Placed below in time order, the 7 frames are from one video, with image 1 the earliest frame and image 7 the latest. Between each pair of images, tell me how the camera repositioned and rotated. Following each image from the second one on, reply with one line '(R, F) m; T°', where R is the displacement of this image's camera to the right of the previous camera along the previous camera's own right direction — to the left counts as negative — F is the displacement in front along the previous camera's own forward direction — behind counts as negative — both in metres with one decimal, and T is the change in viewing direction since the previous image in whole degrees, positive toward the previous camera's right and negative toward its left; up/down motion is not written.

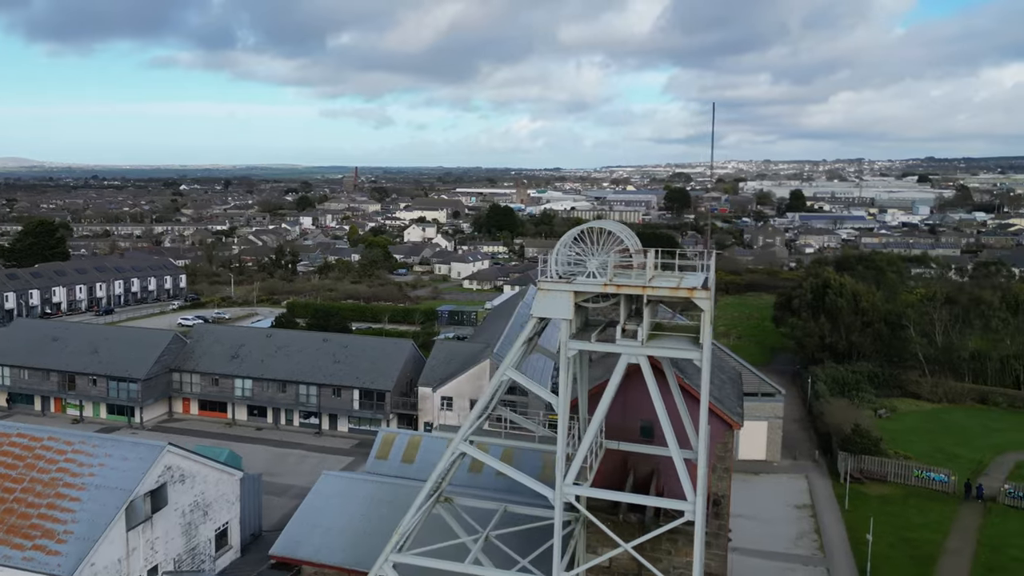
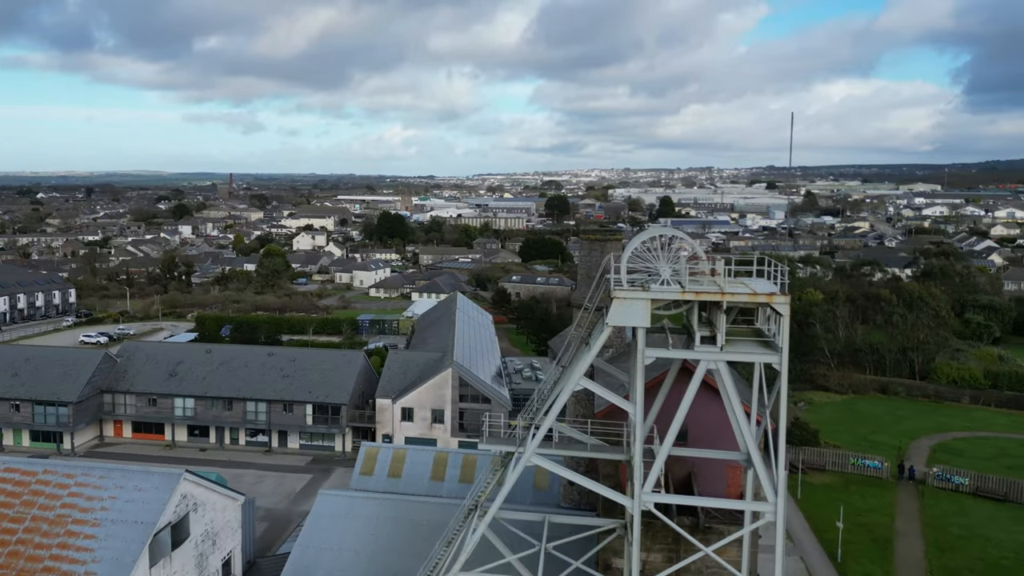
(-2.3, +0.3) m; +8°
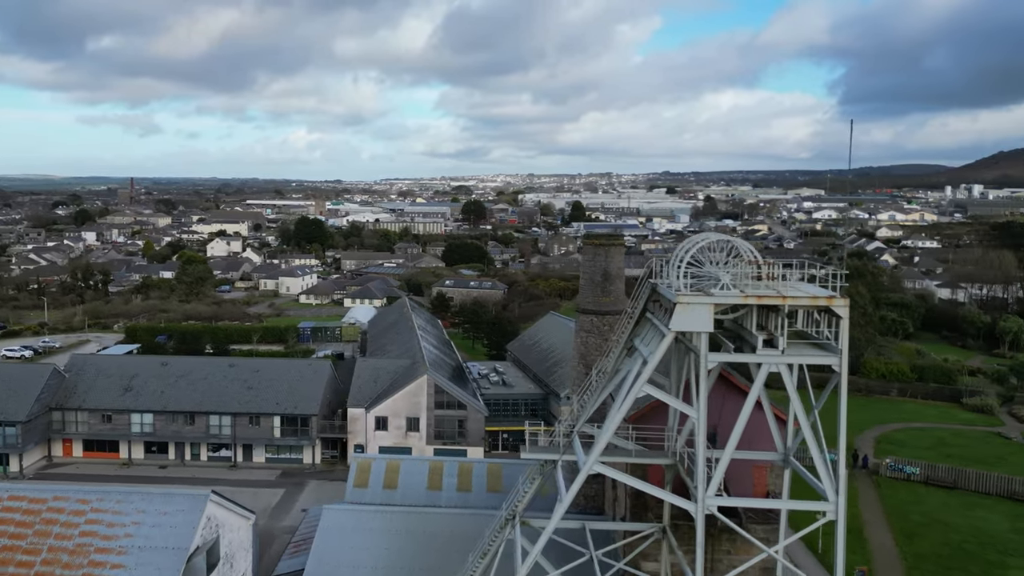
(-1.8, +0.3) m; +6°
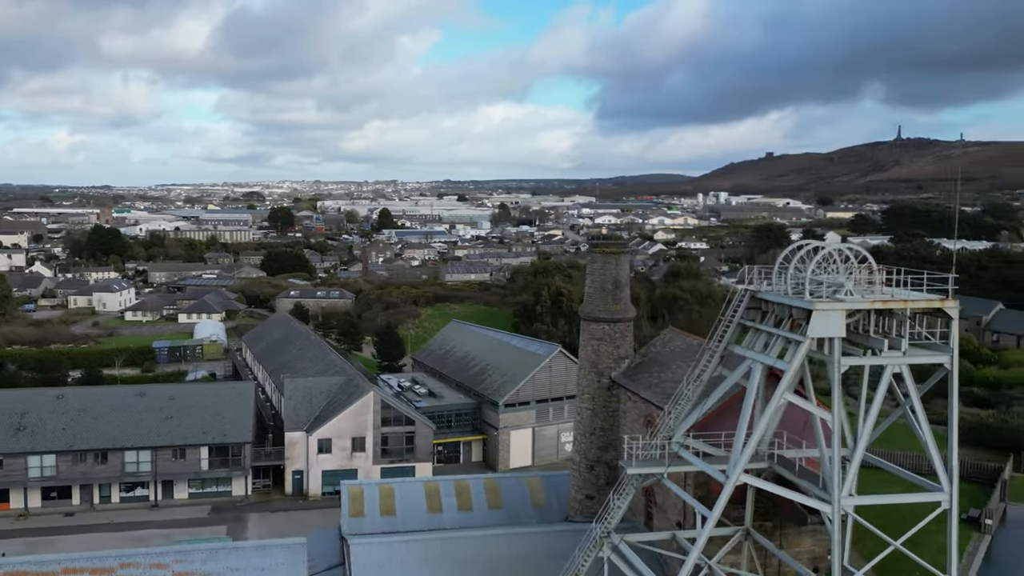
(-4.1, +0.9) m; +13°
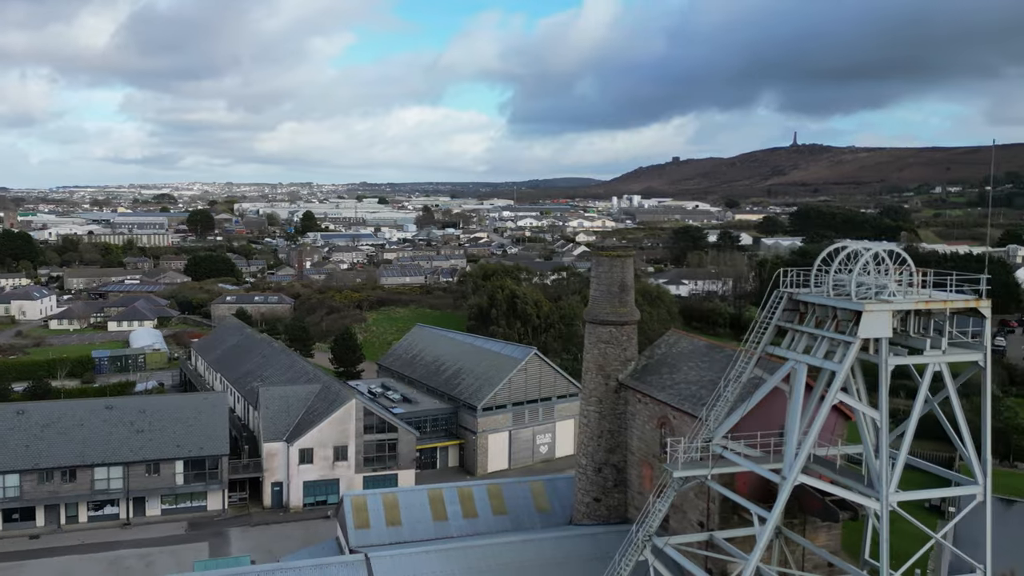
(-1.7, +0.2) m; +5°
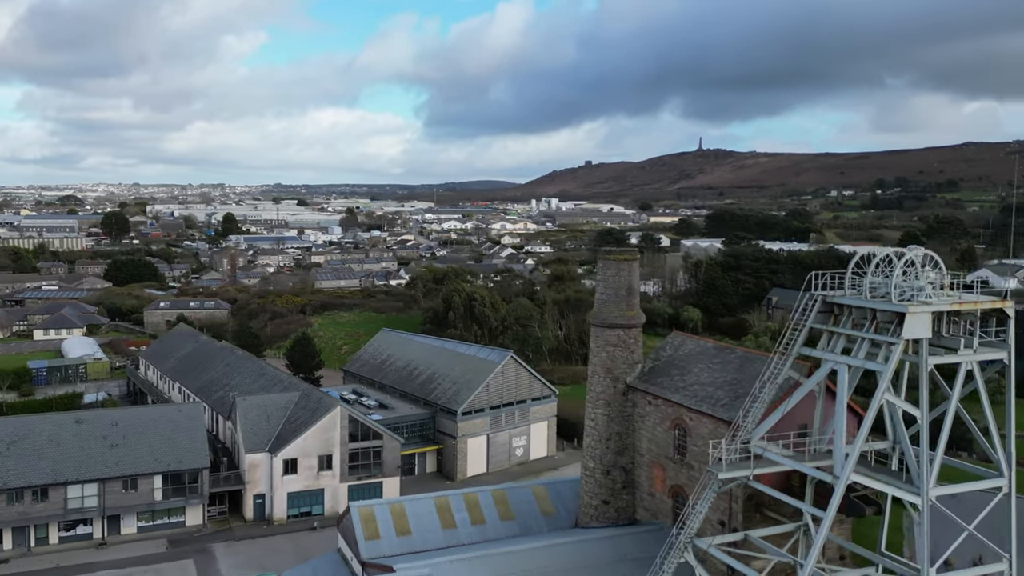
(-1.7, +0.1) m; +5°
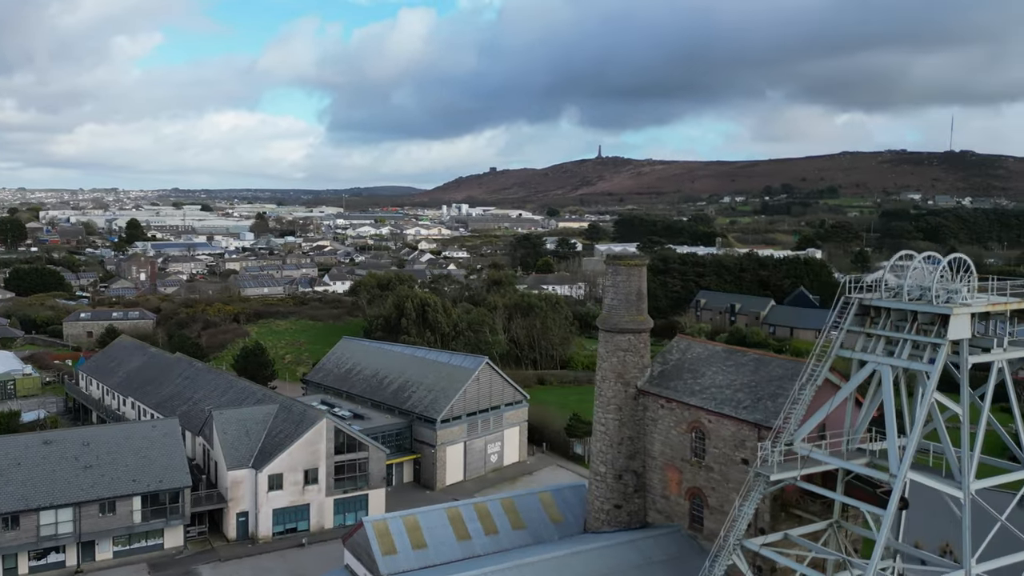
(-2.0, +0.2) m; +6°
